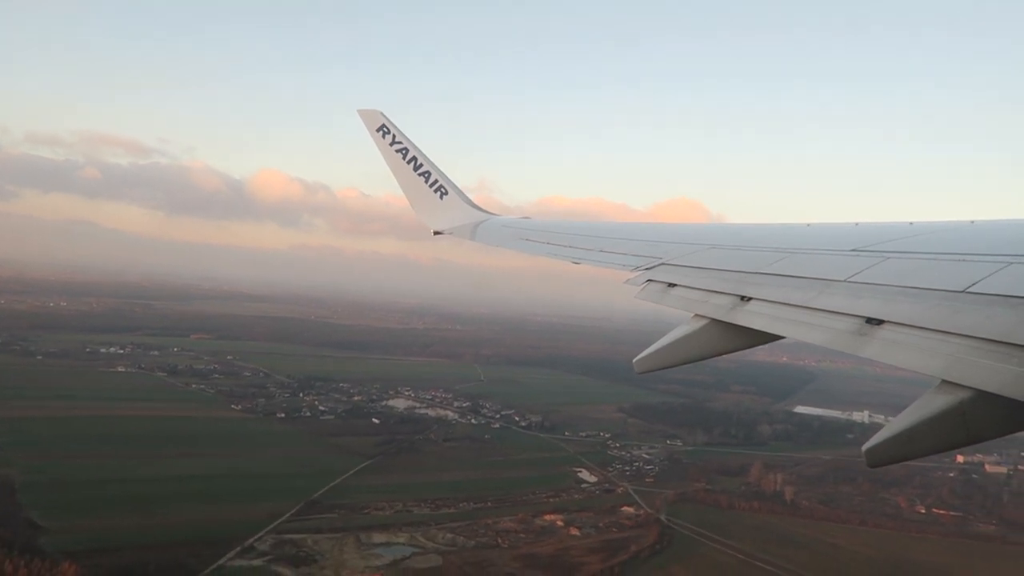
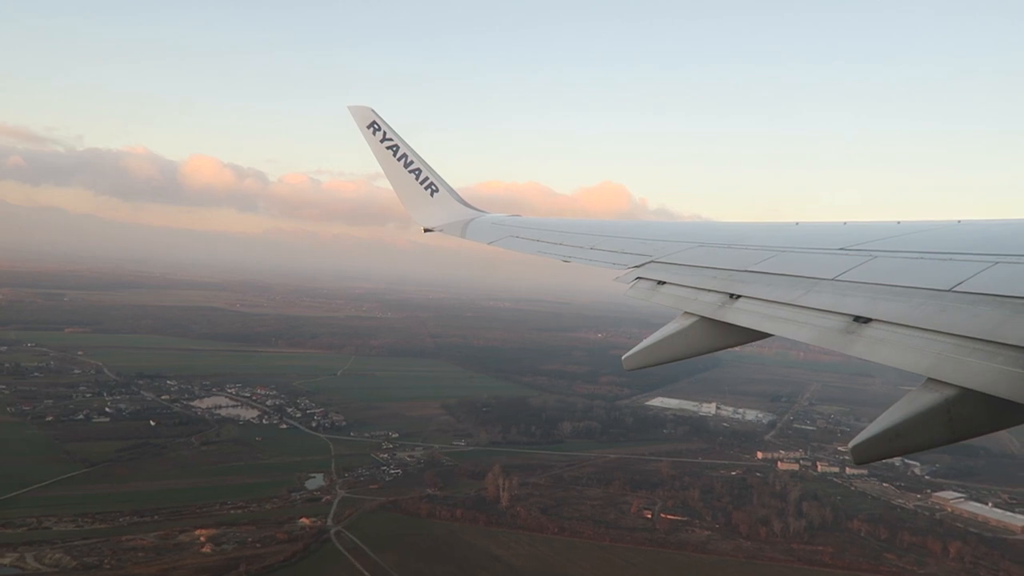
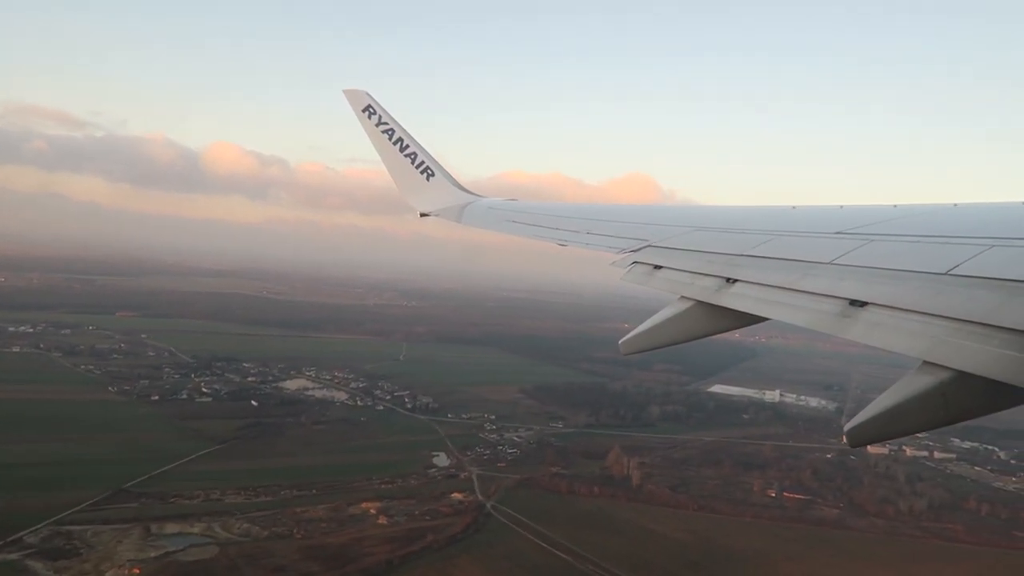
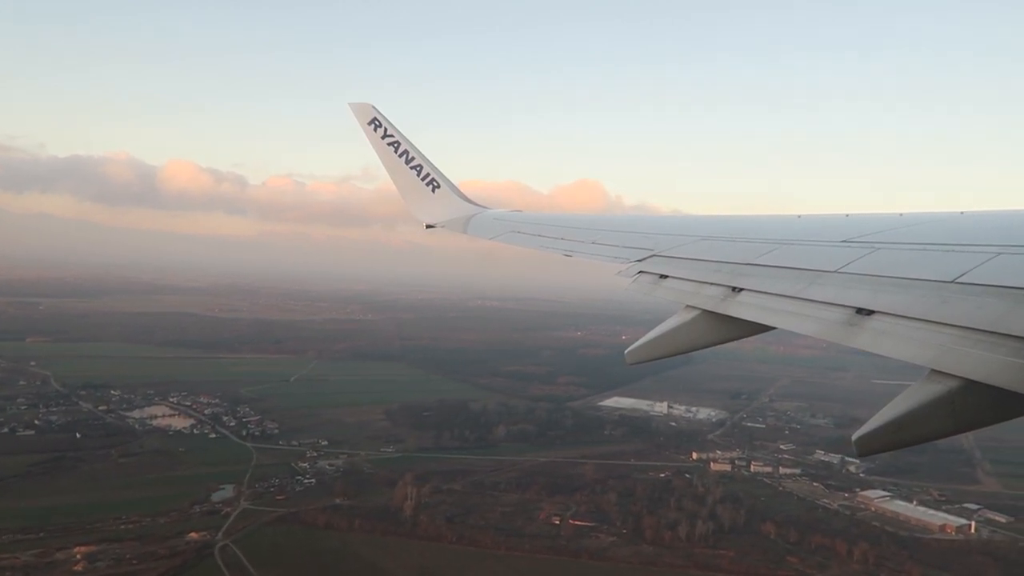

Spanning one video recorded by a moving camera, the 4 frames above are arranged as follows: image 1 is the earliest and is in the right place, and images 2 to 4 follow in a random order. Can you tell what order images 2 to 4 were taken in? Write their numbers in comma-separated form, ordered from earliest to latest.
3, 2, 4
